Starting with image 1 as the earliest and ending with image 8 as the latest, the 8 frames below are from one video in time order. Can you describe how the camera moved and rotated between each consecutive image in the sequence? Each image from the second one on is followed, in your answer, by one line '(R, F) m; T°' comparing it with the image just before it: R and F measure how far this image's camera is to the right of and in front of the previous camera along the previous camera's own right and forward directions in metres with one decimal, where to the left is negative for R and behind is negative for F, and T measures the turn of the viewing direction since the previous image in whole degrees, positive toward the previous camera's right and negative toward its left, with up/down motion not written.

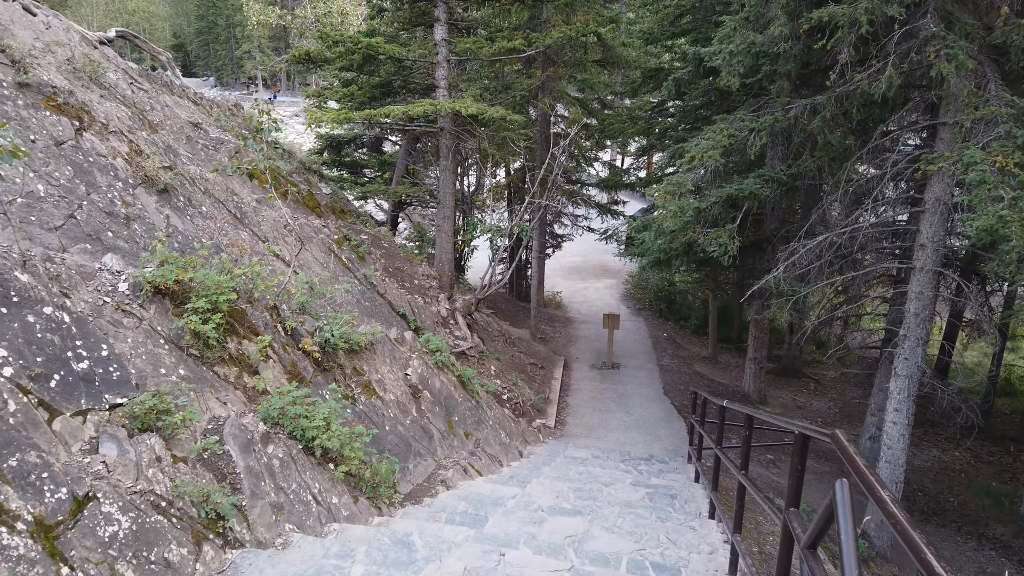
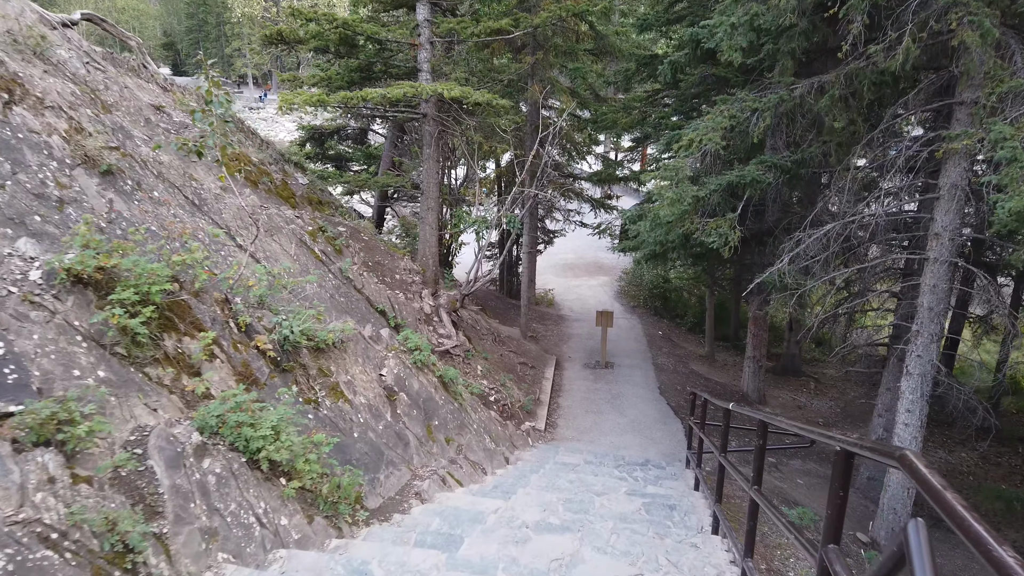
(+0.1, +0.6) m; 0°
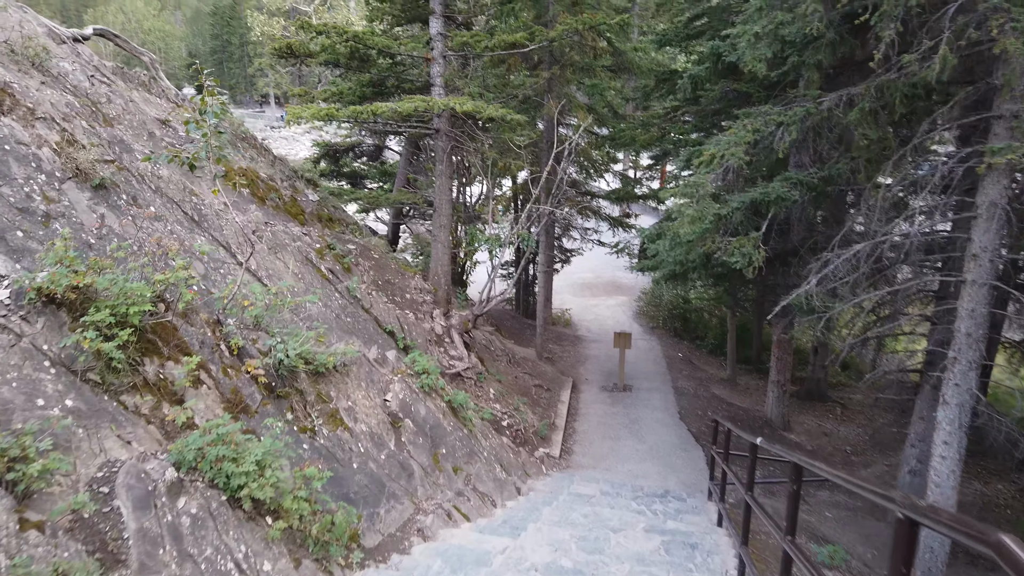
(+0.1, +0.3) m; -1°
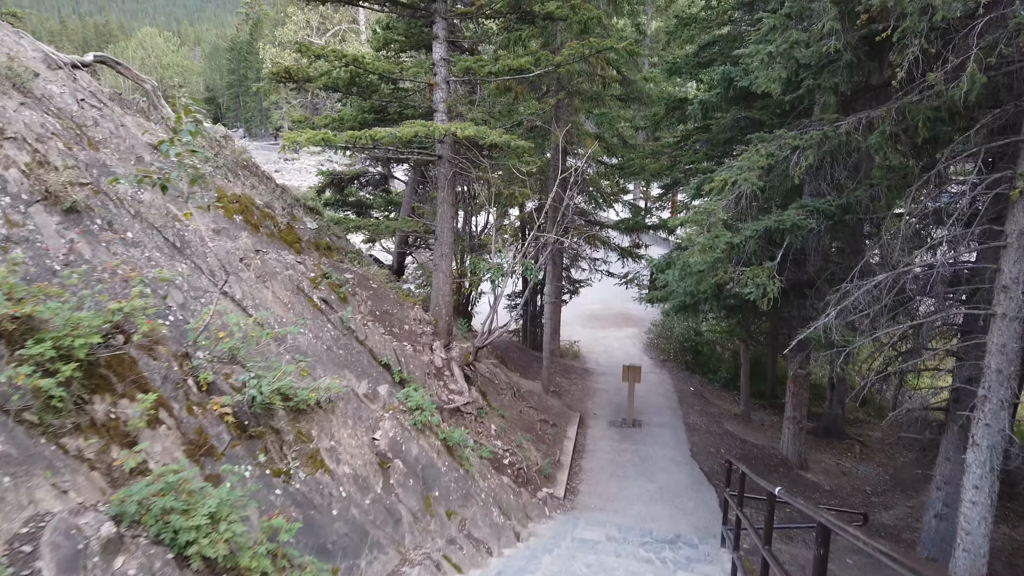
(+0.1, +0.4) m; -1°
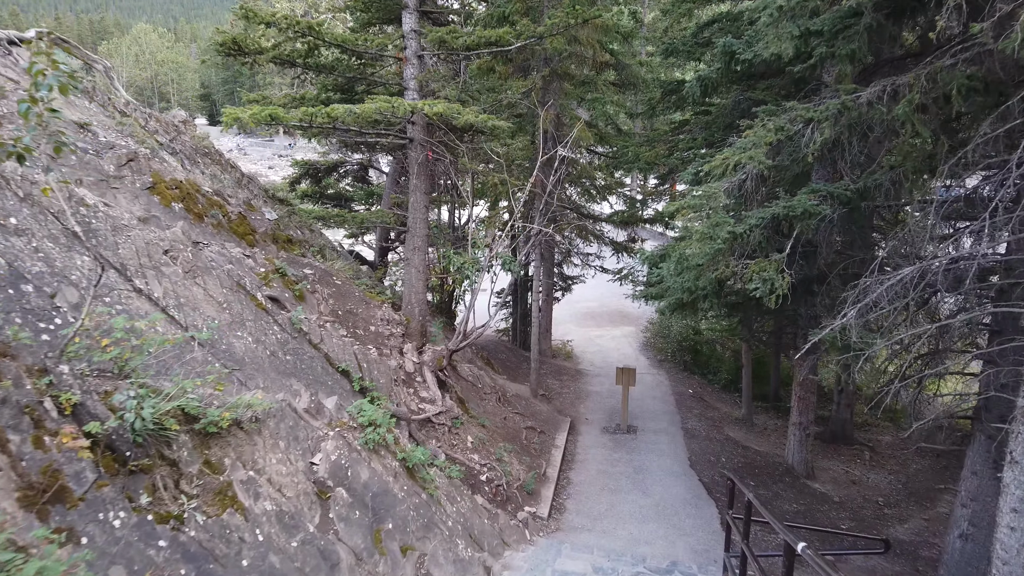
(+0.2, +0.9) m; 0°
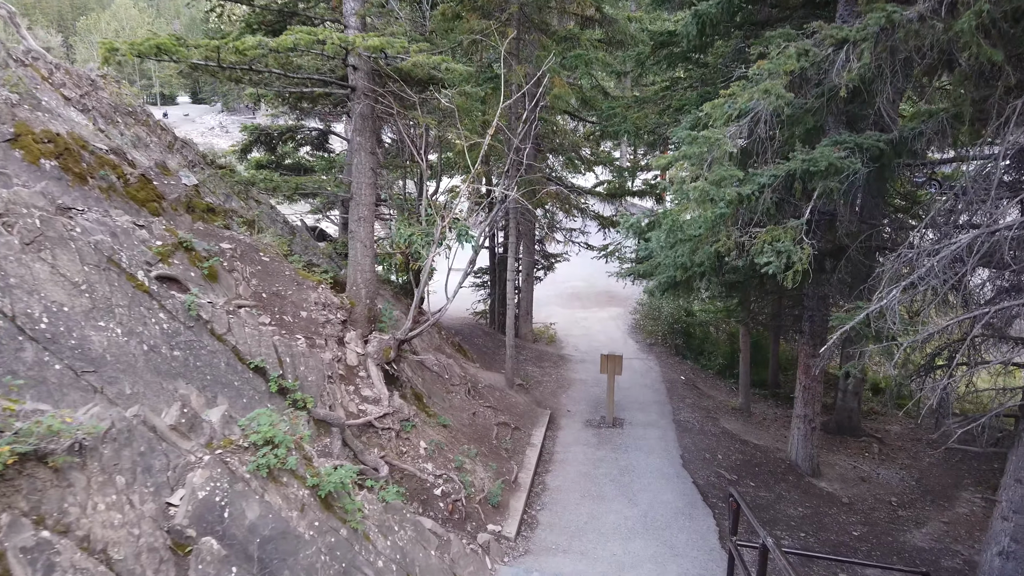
(+0.3, +1.3) m; +1°
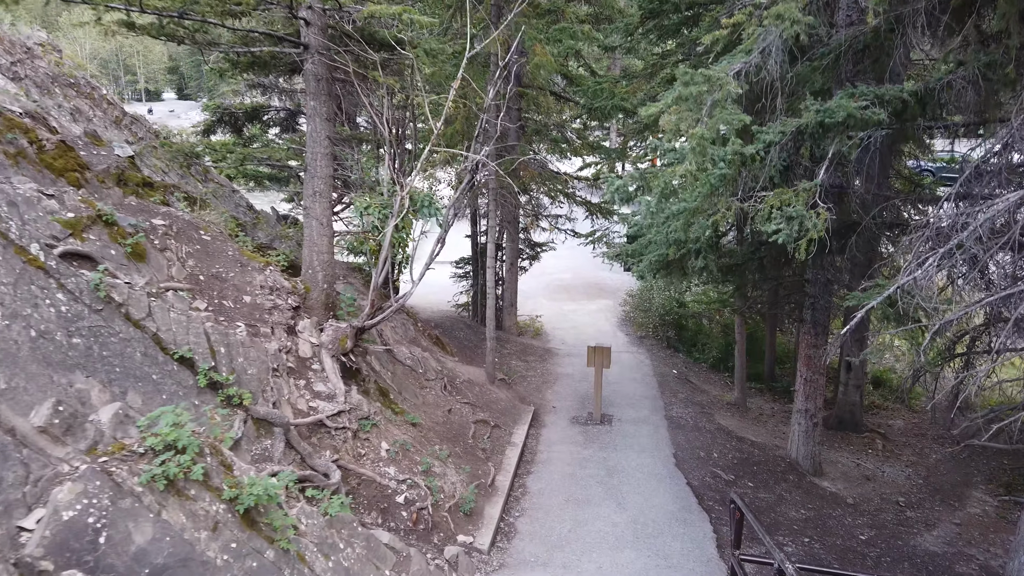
(+0.2, +0.8) m; +1°
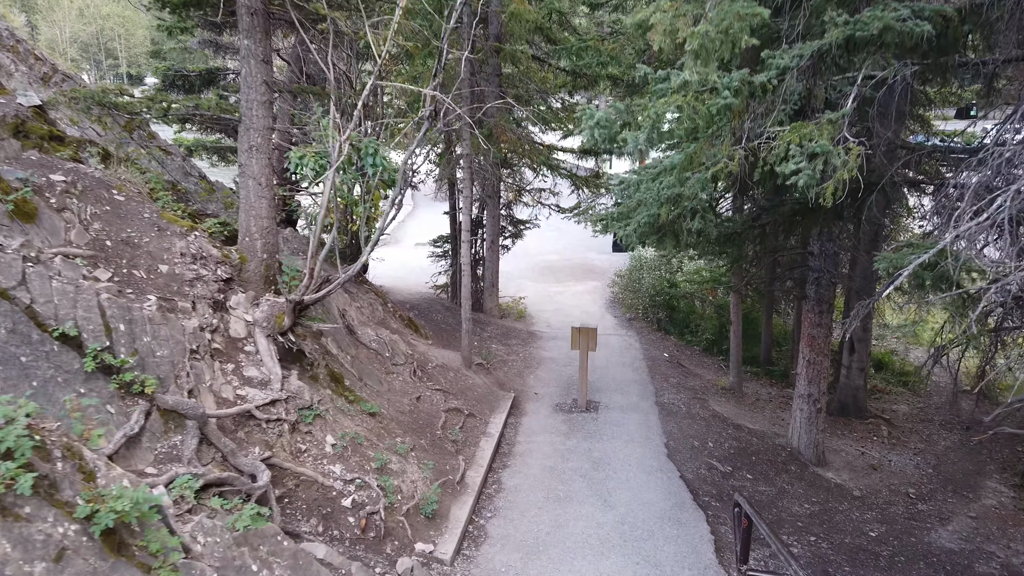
(+0.2, +0.9) m; +1°
